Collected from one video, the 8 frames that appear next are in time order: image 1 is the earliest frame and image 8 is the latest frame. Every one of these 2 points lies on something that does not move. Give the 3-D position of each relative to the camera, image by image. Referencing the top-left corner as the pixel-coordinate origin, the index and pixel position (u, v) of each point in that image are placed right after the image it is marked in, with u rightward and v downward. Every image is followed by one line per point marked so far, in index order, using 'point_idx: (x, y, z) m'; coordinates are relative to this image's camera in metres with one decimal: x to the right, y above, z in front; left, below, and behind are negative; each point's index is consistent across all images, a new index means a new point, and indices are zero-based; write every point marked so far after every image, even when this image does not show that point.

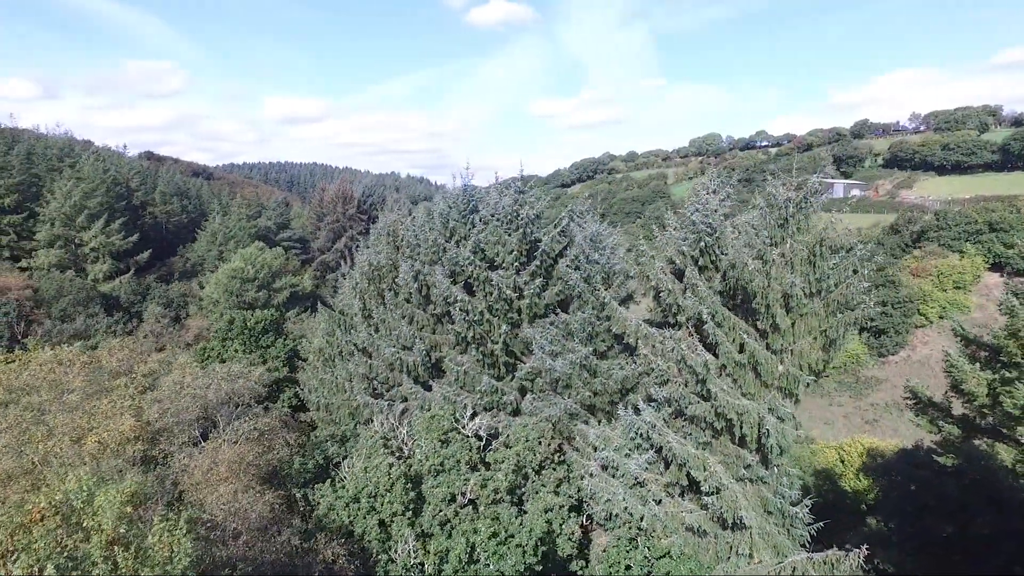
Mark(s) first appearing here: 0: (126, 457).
0: (-6.7, -2.9, +10.8) m
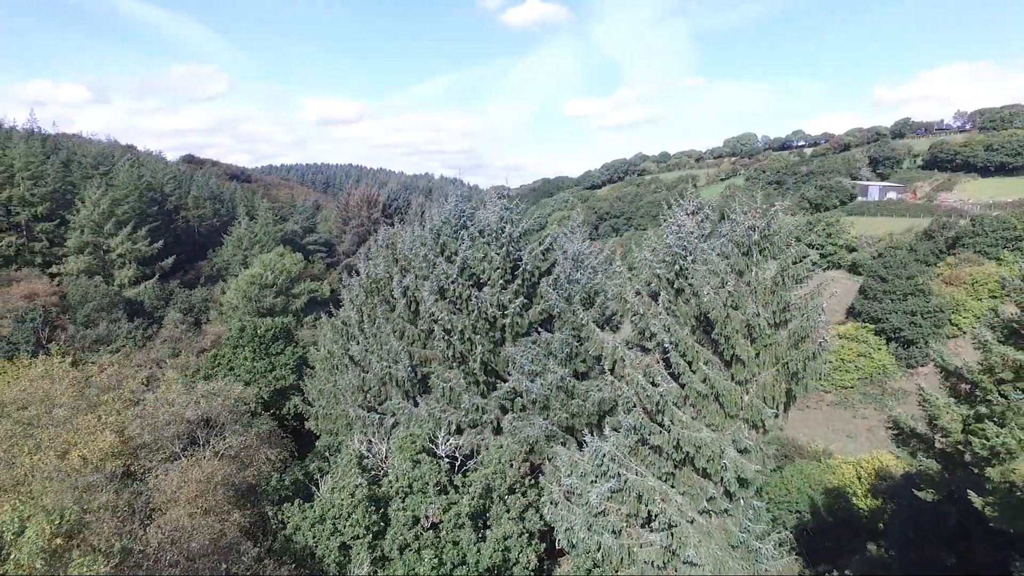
0: (-7.3, -3.3, +11.2) m
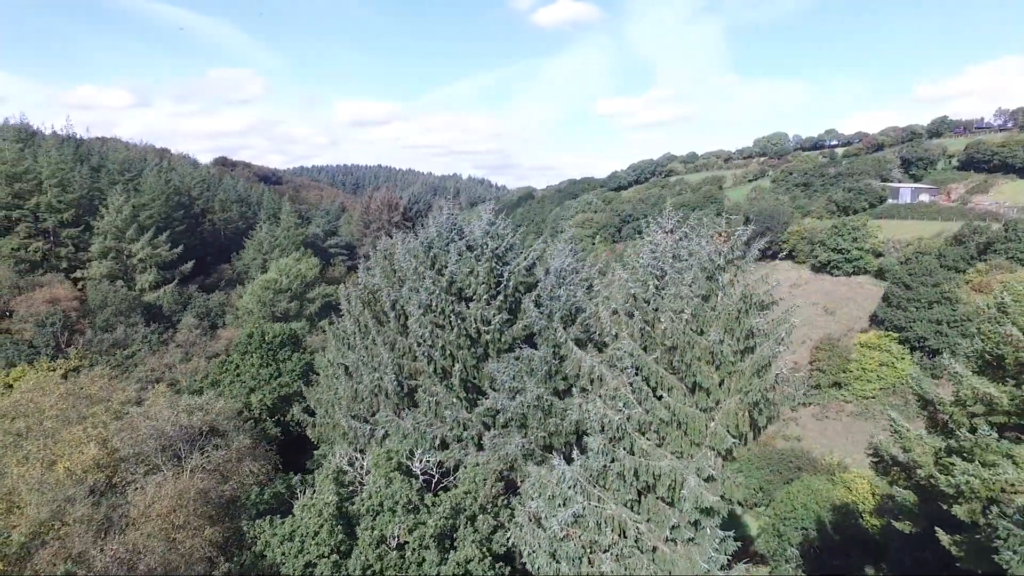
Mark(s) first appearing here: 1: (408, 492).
0: (-7.9, -3.6, +11.5) m
1: (-2.0, -3.9, +11.7) m
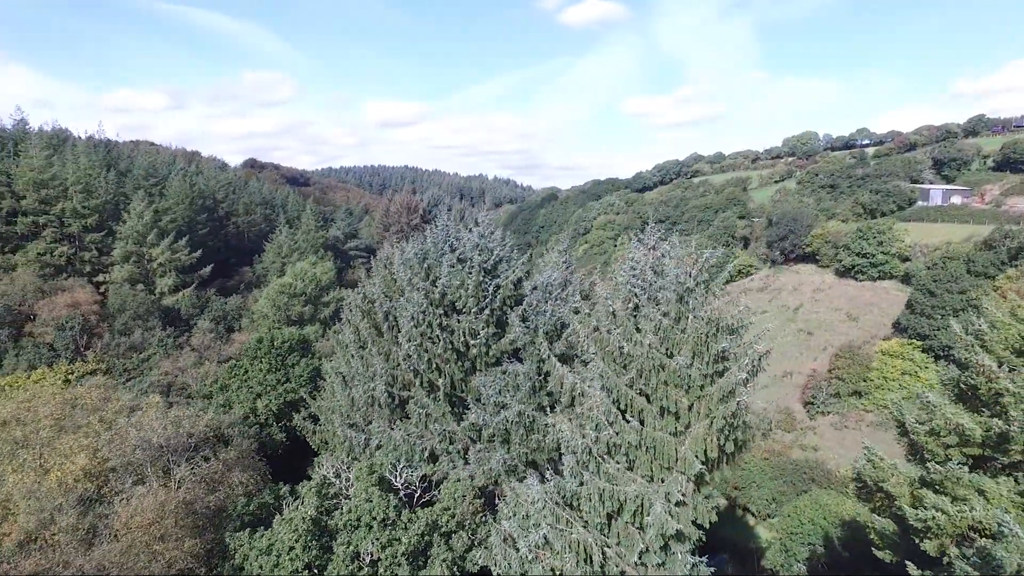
0: (-8.3, -3.9, +11.8) m
1: (-2.4, -4.2, +11.7) m
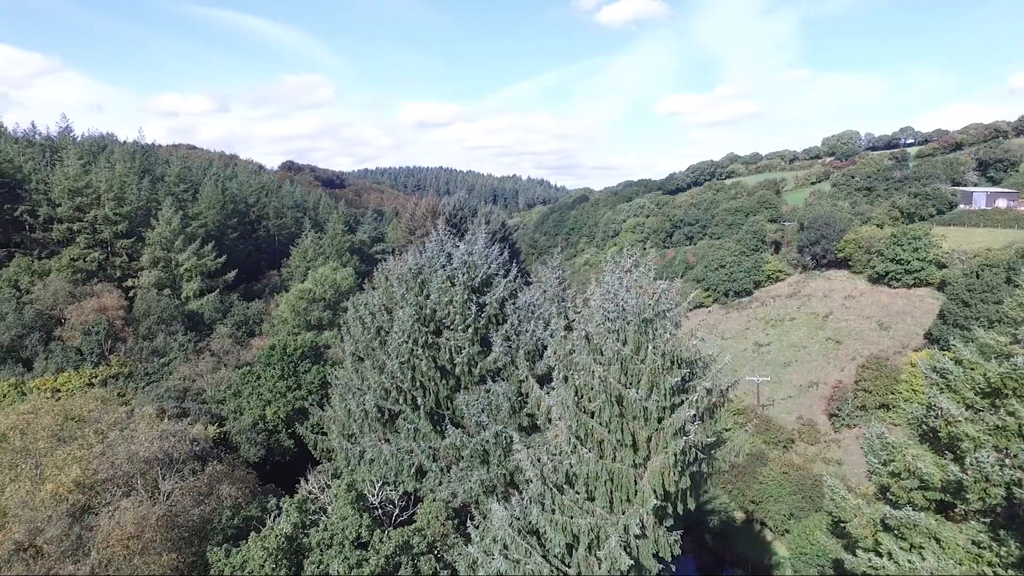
0: (-8.8, -4.3, +12.2) m
1: (-2.9, -4.6, +11.9) m
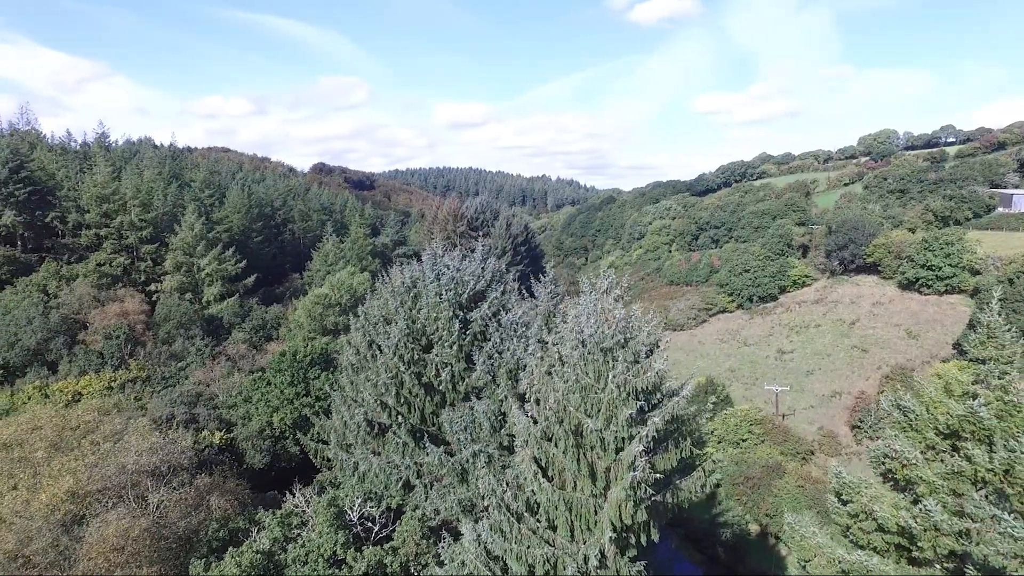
0: (-9.3, -4.7, +12.6) m
1: (-3.4, -5.0, +12.0) m
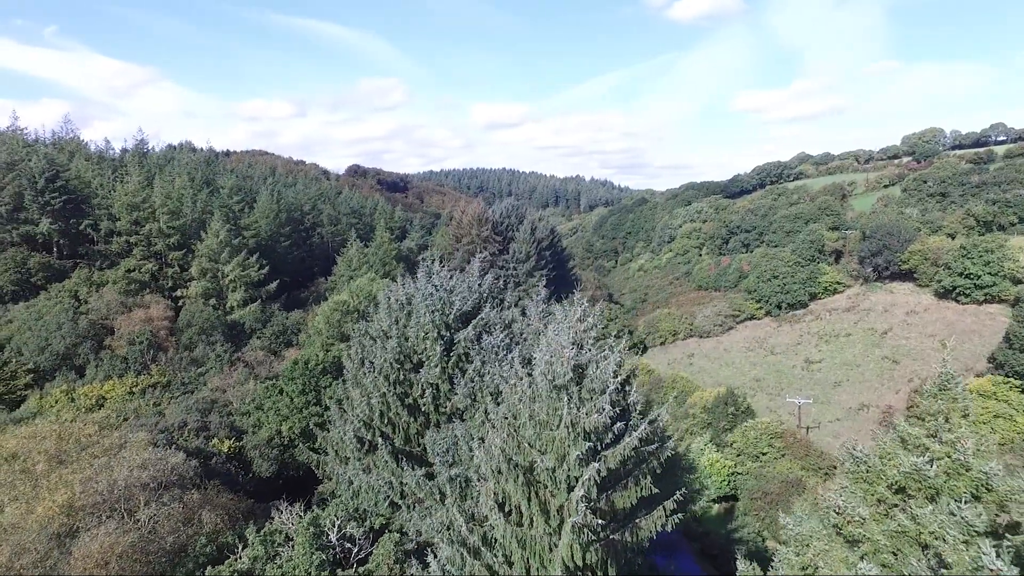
0: (-9.8, -5.1, +13.1) m
1: (-4.0, -5.5, +12.1) m
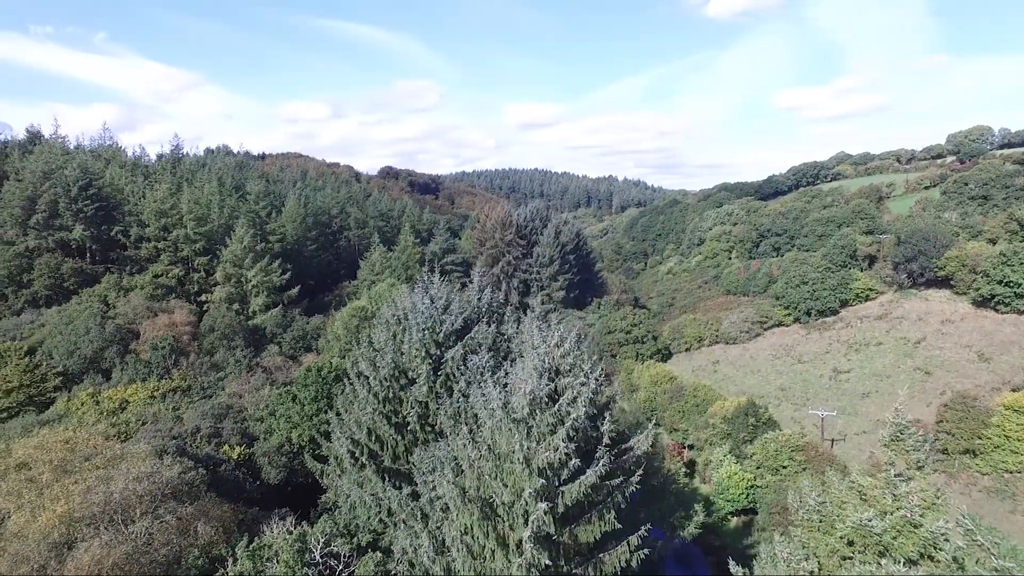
0: (-10.2, -5.5, +13.5) m
1: (-4.4, -5.9, +12.3) m
